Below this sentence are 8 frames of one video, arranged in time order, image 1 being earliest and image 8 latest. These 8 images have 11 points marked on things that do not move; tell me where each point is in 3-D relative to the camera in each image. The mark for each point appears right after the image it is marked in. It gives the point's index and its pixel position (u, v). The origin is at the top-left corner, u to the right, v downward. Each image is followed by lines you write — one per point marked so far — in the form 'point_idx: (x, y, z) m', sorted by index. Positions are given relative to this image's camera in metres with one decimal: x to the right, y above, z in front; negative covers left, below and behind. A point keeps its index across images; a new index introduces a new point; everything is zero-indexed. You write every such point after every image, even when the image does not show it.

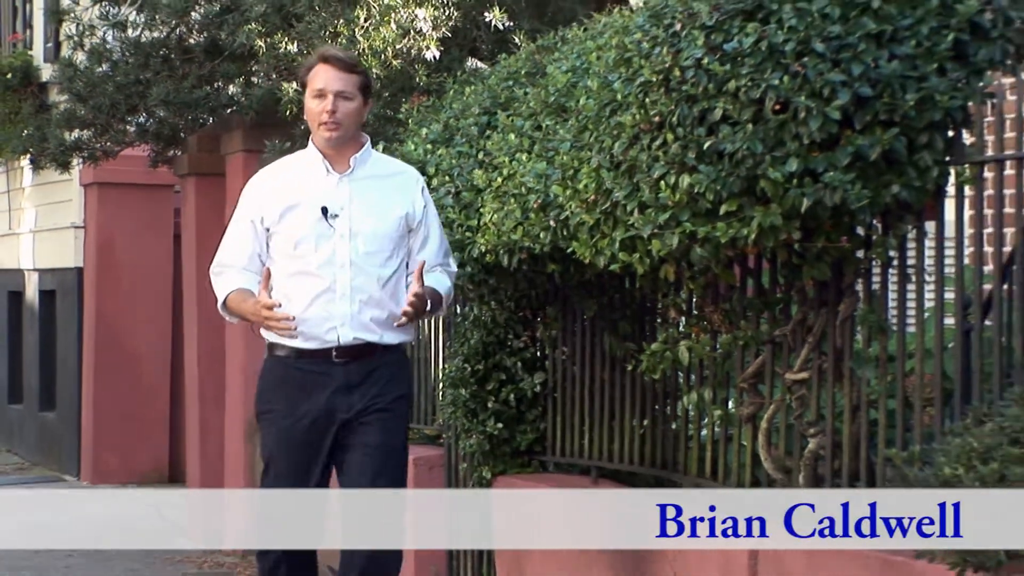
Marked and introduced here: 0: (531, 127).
0: (0.0, +0.4, +5.3) m
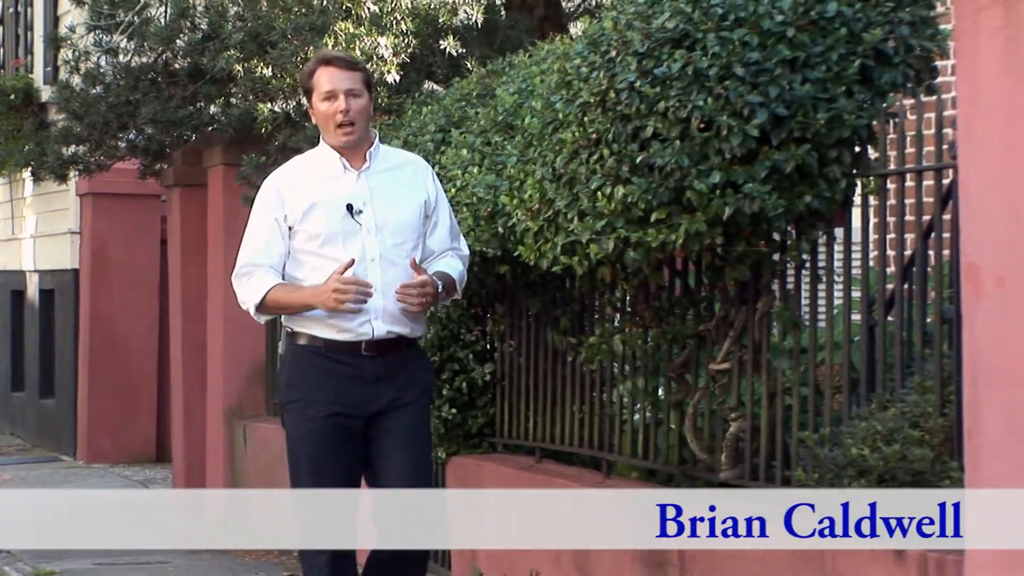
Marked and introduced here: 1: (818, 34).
0: (-0.1, +0.4, +5.7) m
1: (+0.7, +0.6, +4.0) m
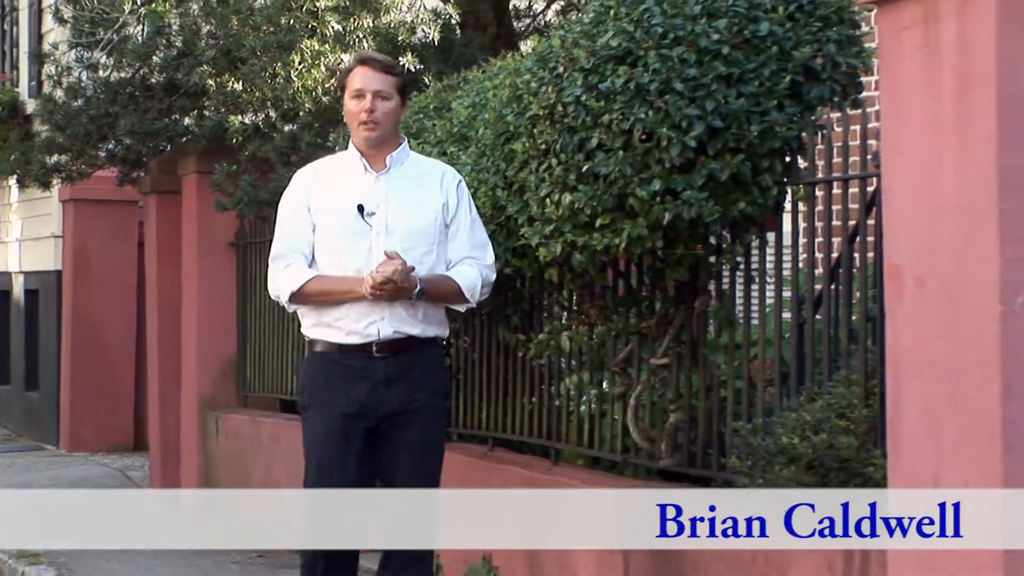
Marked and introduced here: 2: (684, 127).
0: (-0.3, +0.4, +5.9) m
1: (+0.6, +0.6, +4.3) m
2: (+0.4, +0.4, +4.3) m
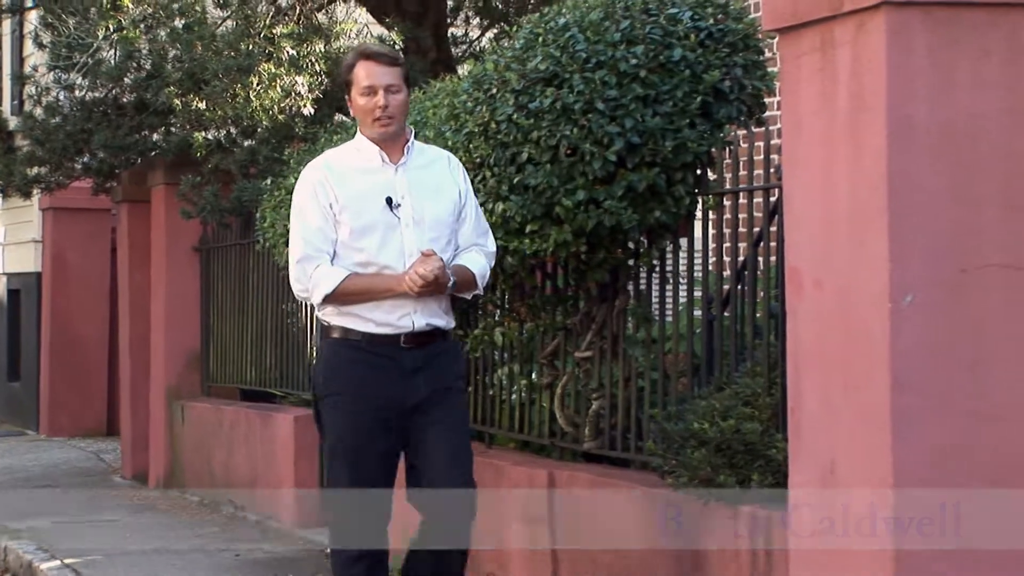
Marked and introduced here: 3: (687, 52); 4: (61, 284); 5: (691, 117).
0: (-0.4, +0.4, +6.4) m
1: (+0.4, +0.6, +4.7) m
2: (+0.2, +0.4, +4.7) m
3: (+0.5, +0.6, +4.9) m
4: (-2.9, +0.1, +11.5) m
5: (+0.5, +0.4, +4.6) m
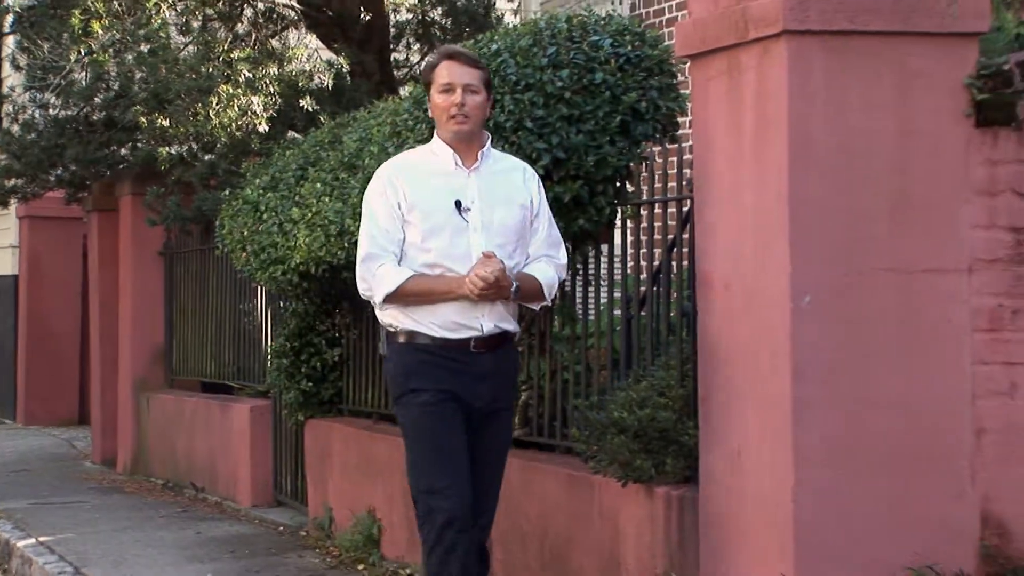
0: (-0.7, +0.4, +6.8) m
1: (+0.2, +0.6, +5.2) m
2: (+0.1, +0.4, +5.2) m
3: (+0.3, +0.6, +5.4) m
4: (-3.2, +0.1, +11.8) m
5: (+0.3, +0.4, +5.1) m
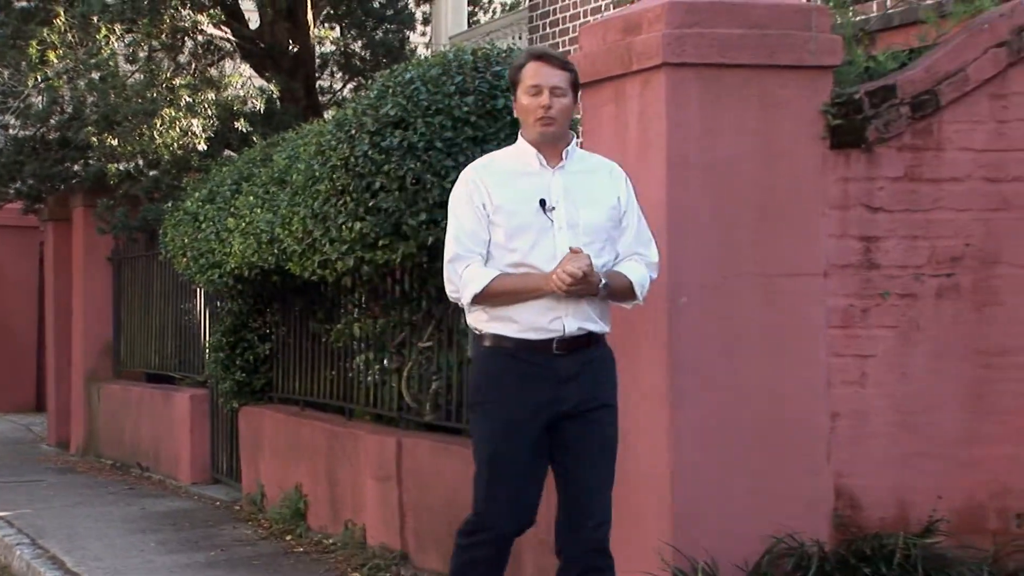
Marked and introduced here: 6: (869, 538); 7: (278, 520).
0: (-1.0, +0.4, +7.4) m
1: (-0.1, +0.6, +5.9) m
2: (-0.2, +0.4, +5.8) m
3: (0.0, +0.6, +6.0) m
4: (-3.8, +0.1, +12.3) m
5: (0.0, +0.4, +5.7) m
6: (+1.1, -0.7, +5.3) m
7: (-1.0, -1.0, +7.9) m
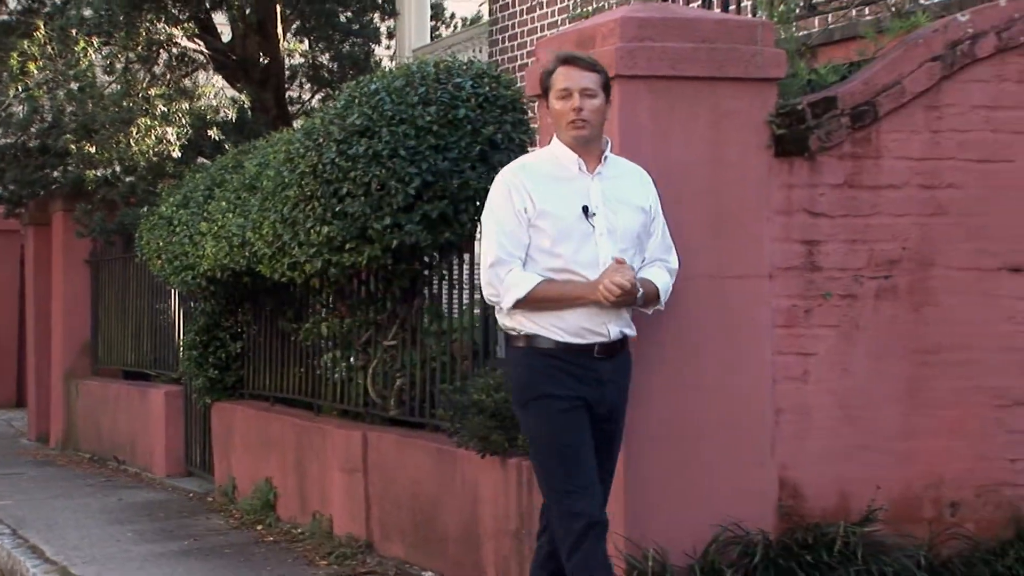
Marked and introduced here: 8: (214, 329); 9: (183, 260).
0: (-1.2, +0.4, +7.7) m
1: (-0.2, +0.5, +6.1) m
2: (-0.4, +0.4, +6.1) m
3: (-0.1, +0.6, +6.3) m
4: (-4.0, 0.0, +12.6) m
5: (-0.1, +0.4, +6.0) m
6: (+0.9, -0.8, +5.6) m
7: (-1.2, -1.0, +8.1) m
8: (-1.6, -0.2, +9.3) m
9: (-1.5, +0.1, +8.3) m
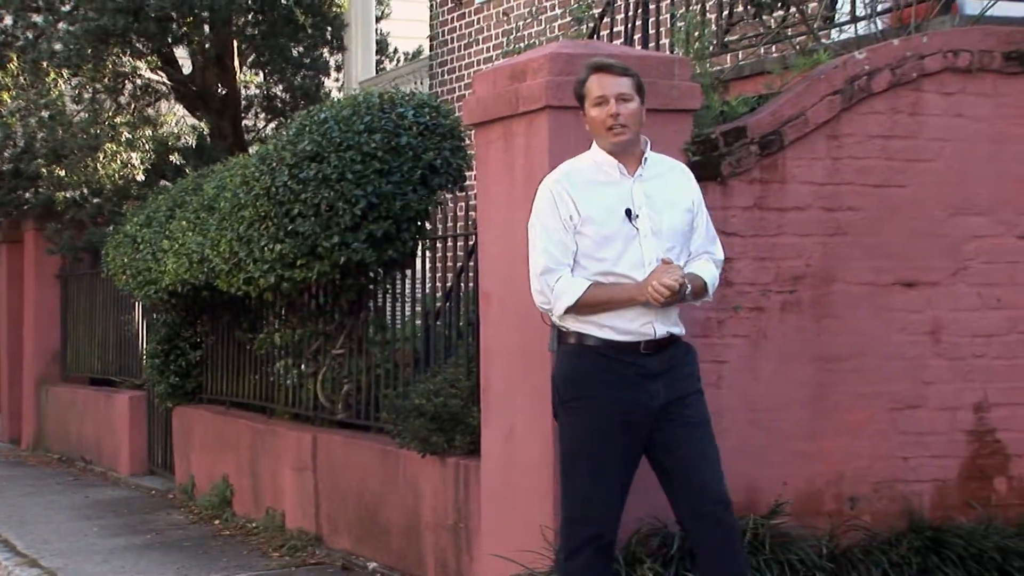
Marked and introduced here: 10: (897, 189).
0: (-1.5, +0.3, +8.2) m
1: (-0.4, +0.5, +6.7) m
2: (-0.6, +0.3, +6.6) m
3: (-0.4, +0.6, +6.8) m
4: (-4.5, -0.1, +12.9) m
5: (-0.4, +0.4, +6.5) m
6: (+0.7, -0.8, +6.2) m
7: (-1.5, -1.1, +8.6) m
8: (-1.9, -0.3, +9.8) m
9: (-1.8, +0.1, +8.7) m
10: (+1.4, +0.4, +6.4) m
